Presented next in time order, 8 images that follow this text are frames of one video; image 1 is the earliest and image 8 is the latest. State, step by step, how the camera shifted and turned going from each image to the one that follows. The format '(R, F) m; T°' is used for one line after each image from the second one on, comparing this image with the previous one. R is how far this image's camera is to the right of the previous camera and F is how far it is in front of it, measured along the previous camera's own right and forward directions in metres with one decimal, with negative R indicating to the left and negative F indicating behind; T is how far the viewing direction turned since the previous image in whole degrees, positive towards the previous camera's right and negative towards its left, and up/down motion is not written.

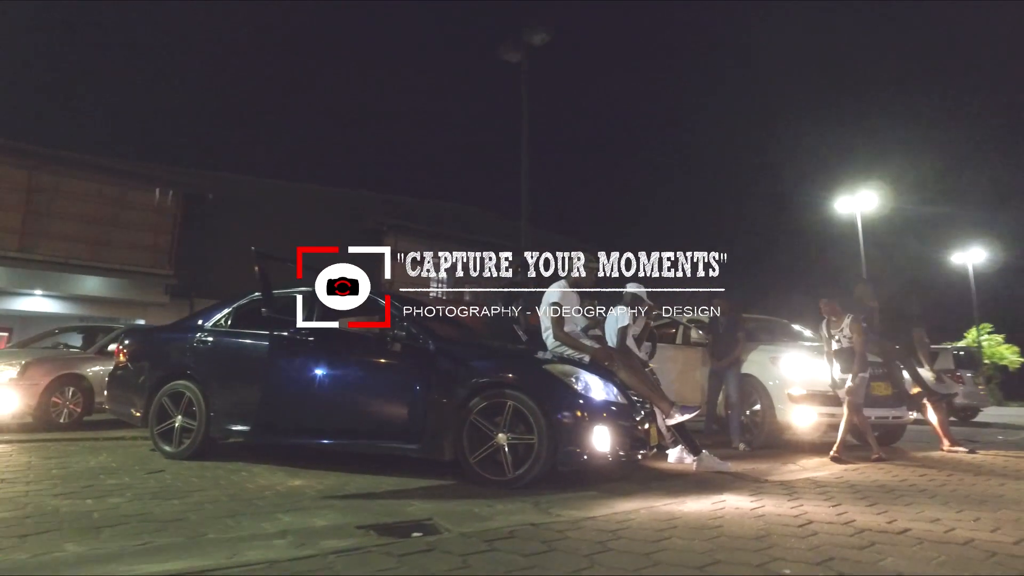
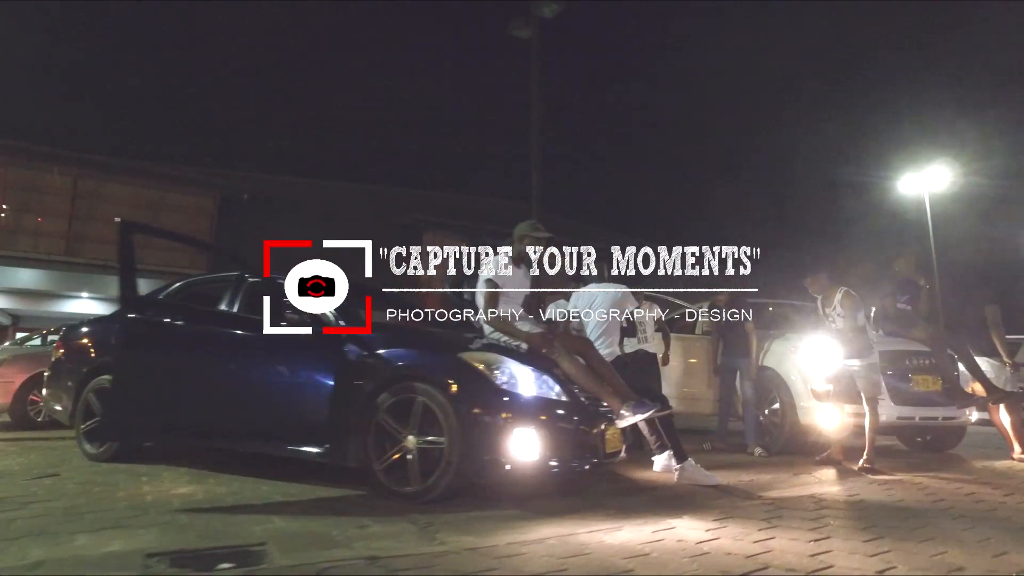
(+1.2, +1.6) m; -6°
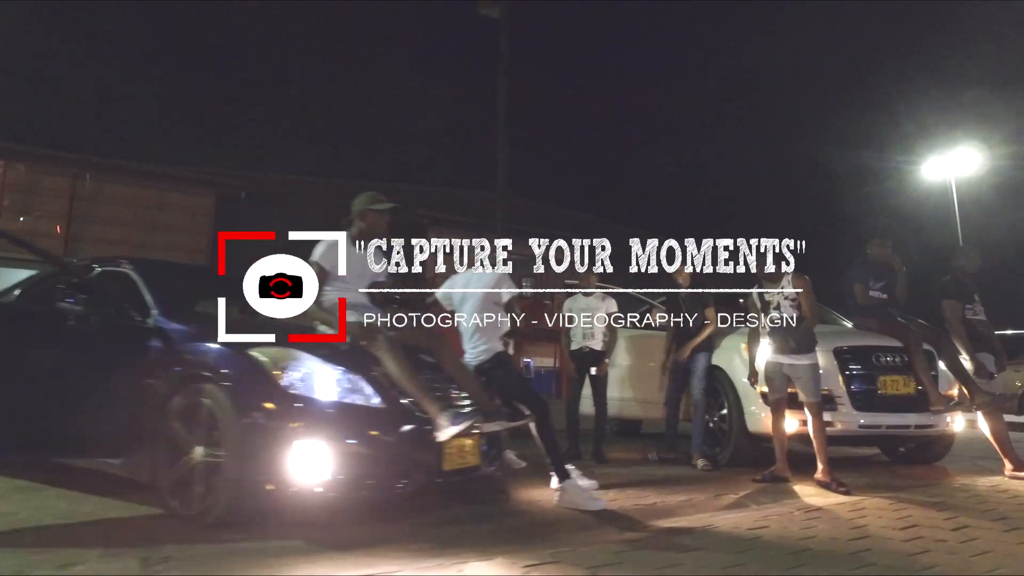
(+1.5, +1.3) m; -4°
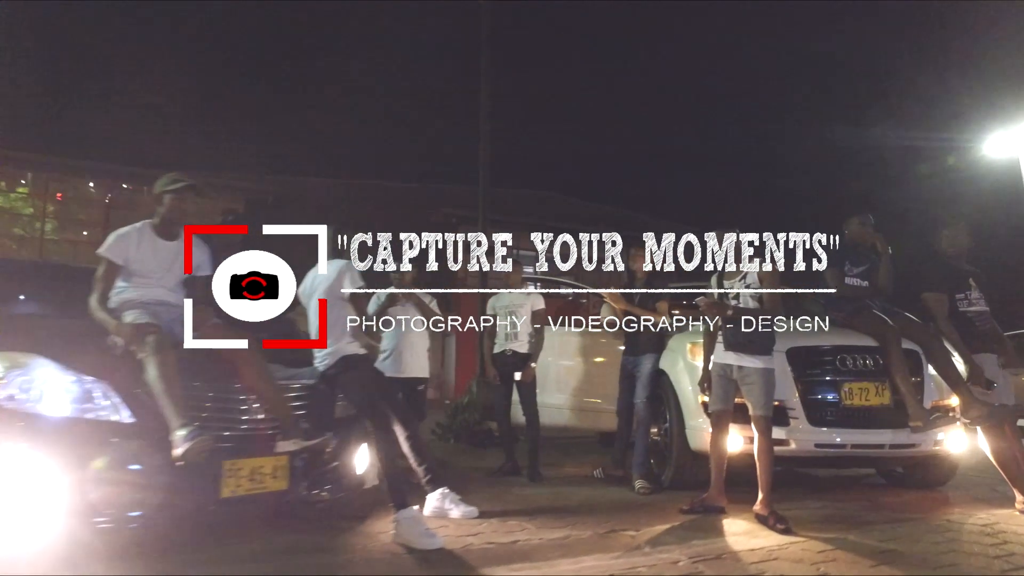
(+1.4, +1.2) m; -6°
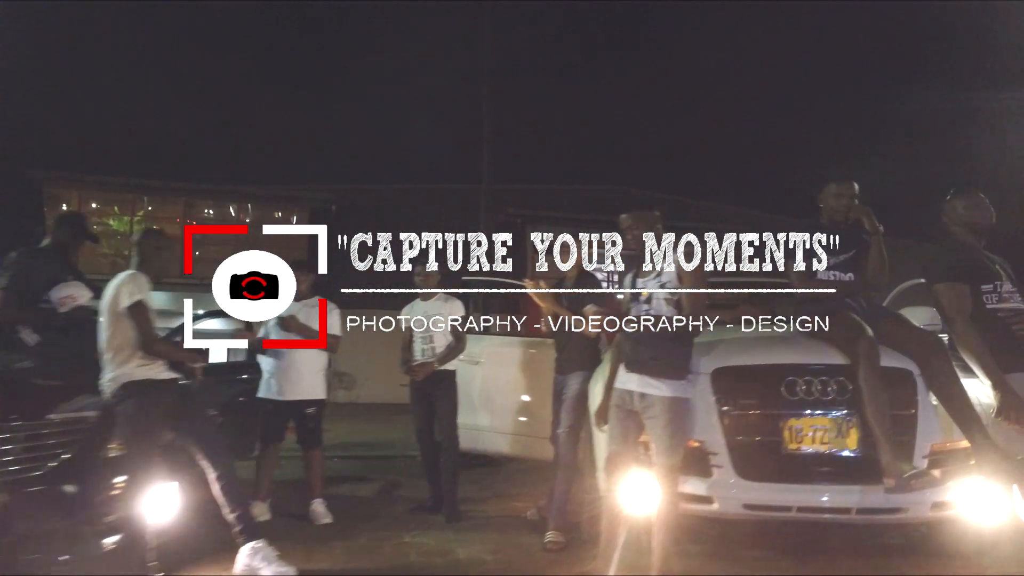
(+1.5, +1.4) m; -9°
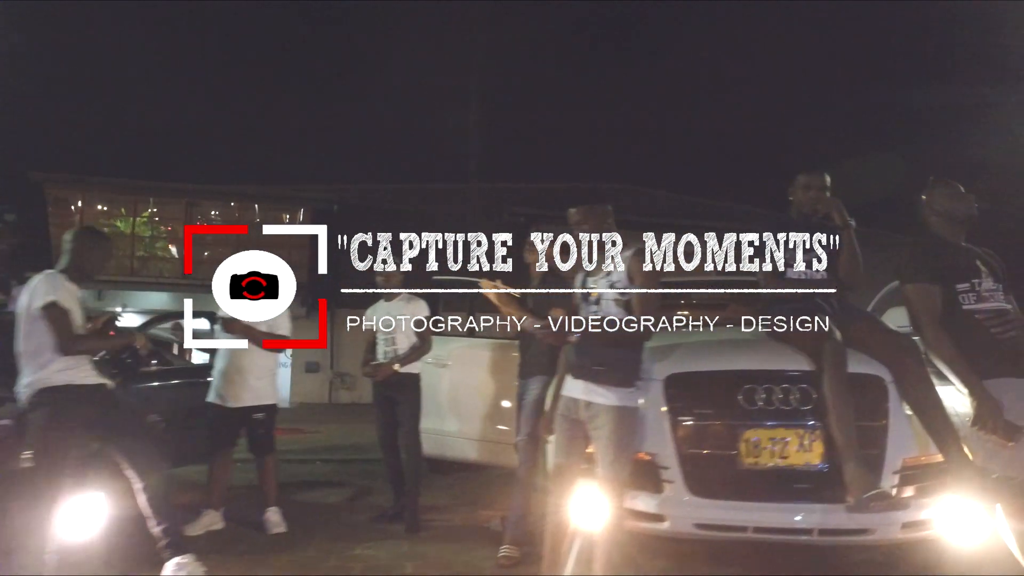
(+0.4, +0.3) m; -2°
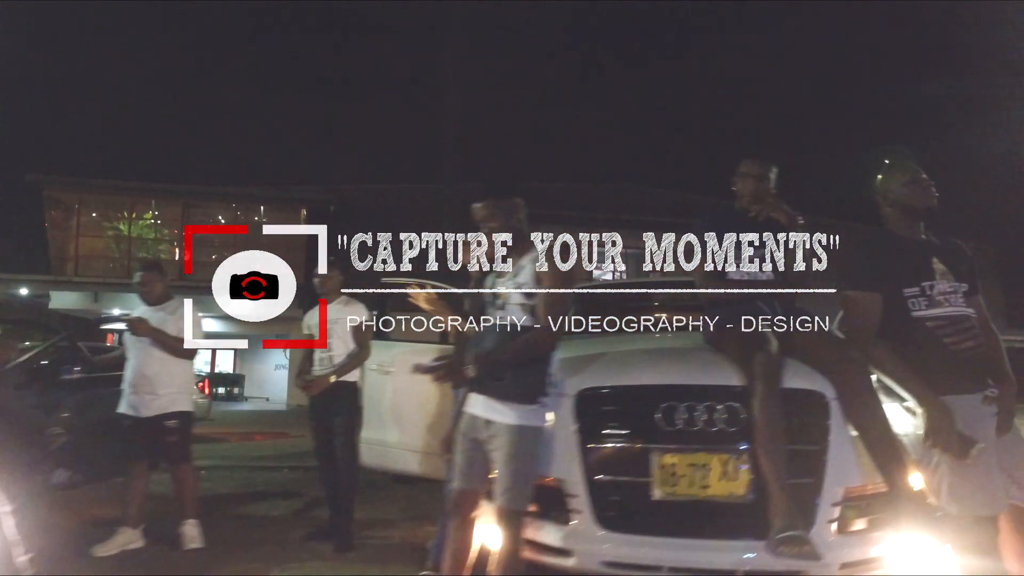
(+0.7, +0.5) m; -4°
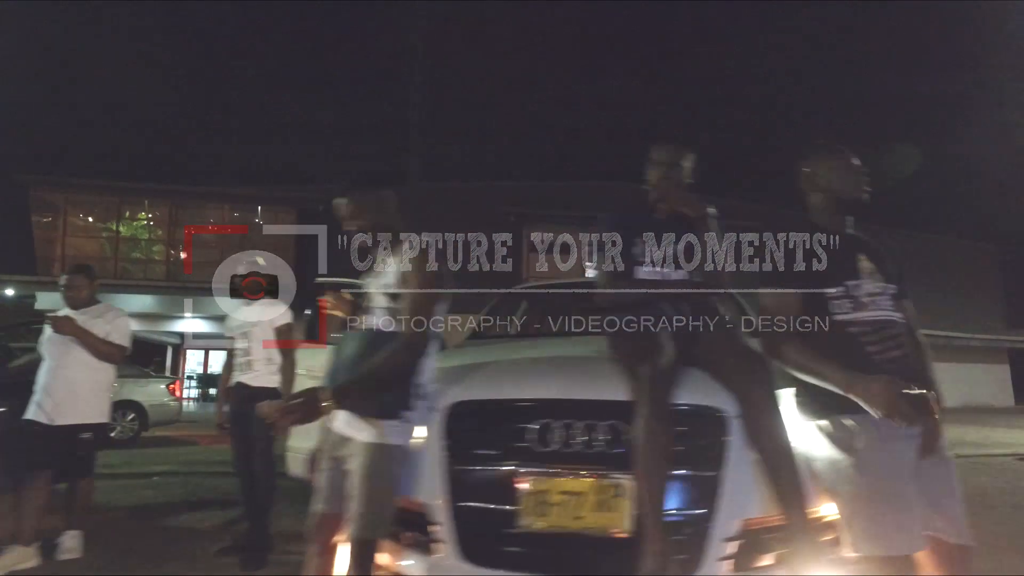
(+0.7, +0.4) m; -4°
